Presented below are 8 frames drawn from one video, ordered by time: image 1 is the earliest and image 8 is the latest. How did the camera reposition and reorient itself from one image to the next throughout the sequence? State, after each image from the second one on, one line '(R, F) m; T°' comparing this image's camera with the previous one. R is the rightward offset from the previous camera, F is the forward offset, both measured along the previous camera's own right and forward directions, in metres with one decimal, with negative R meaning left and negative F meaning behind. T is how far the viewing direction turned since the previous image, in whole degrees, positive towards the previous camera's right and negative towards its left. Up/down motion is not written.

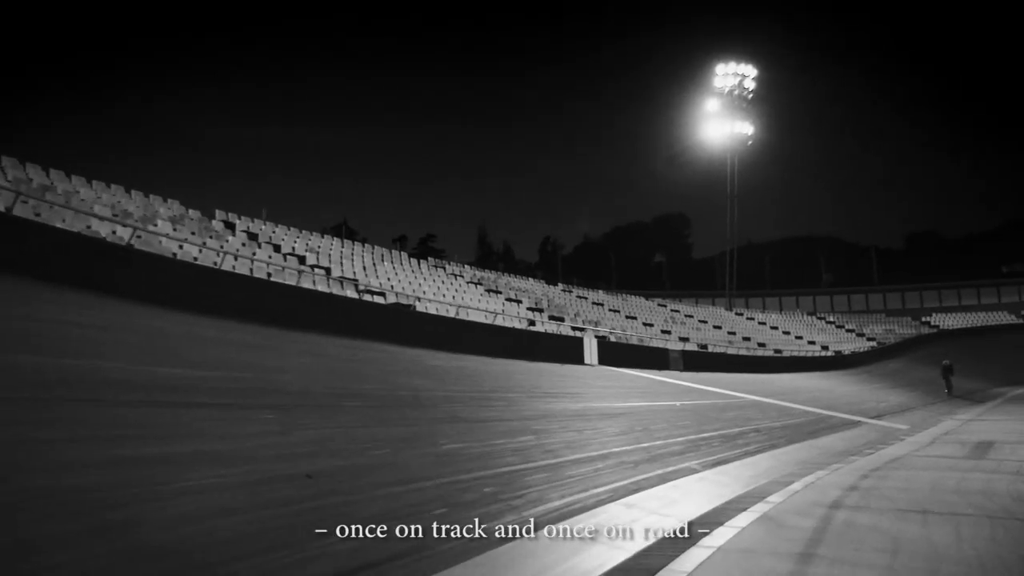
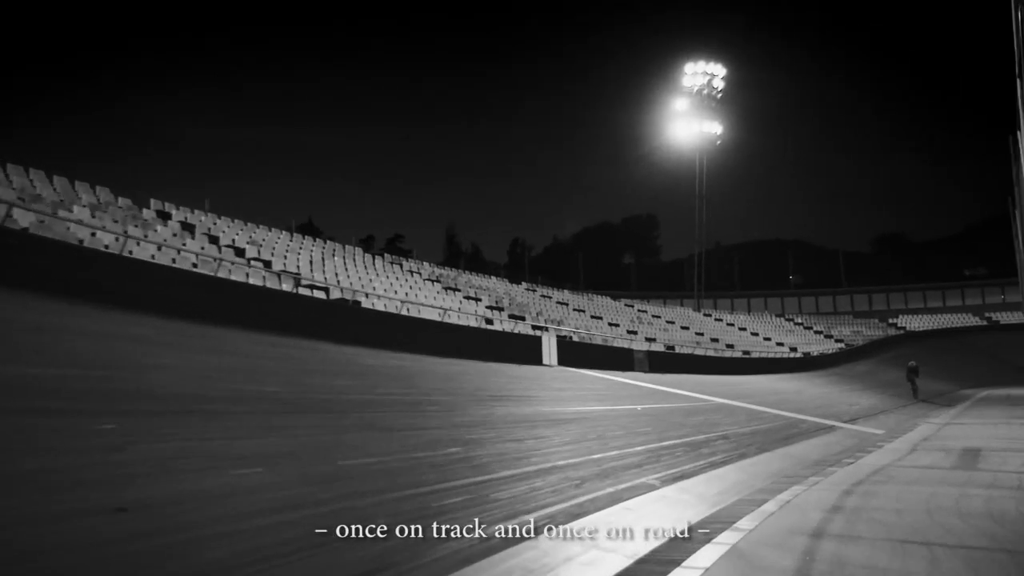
(+0.5, +1.2) m; +3°
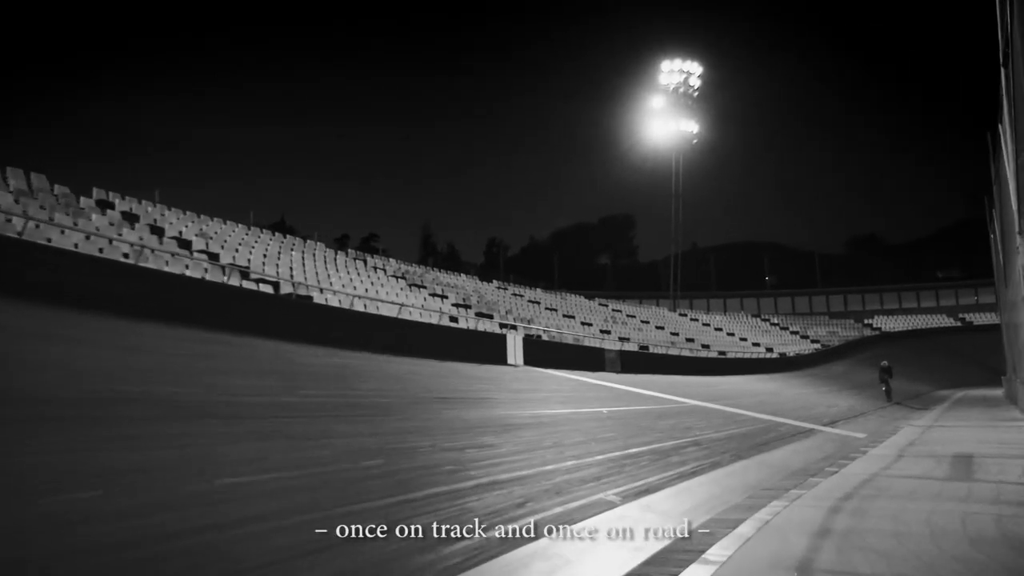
(+0.4, +0.9) m; +2°
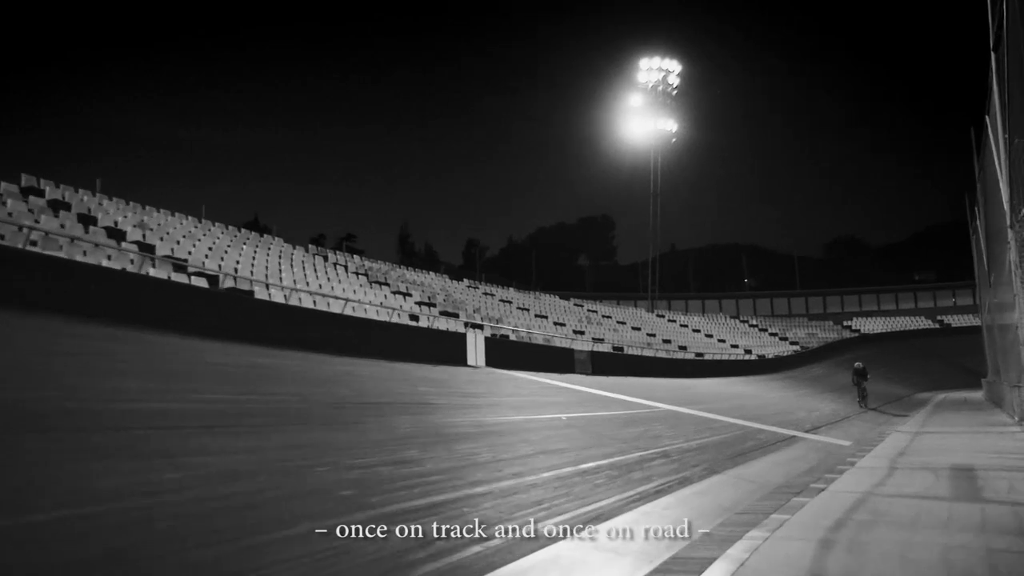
(+0.5, +1.1) m; +2°
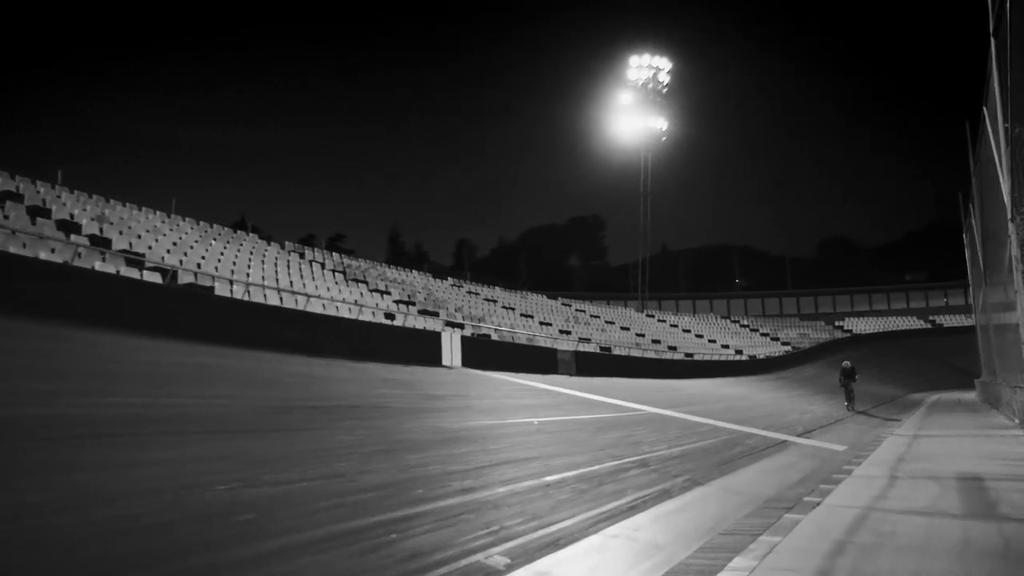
(+0.3, +0.7) m; +1°
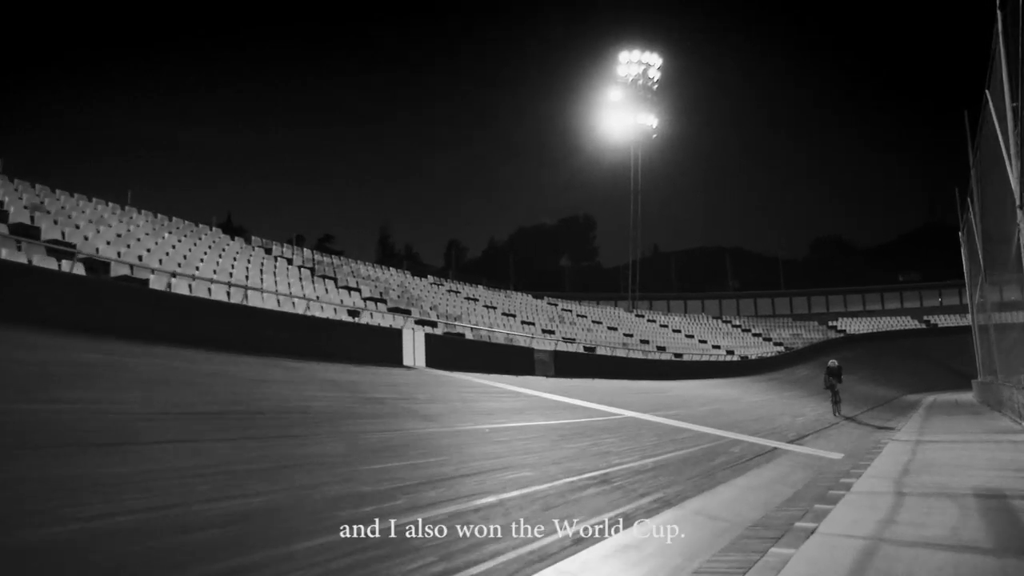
(+0.5, +1.0) m; +1°
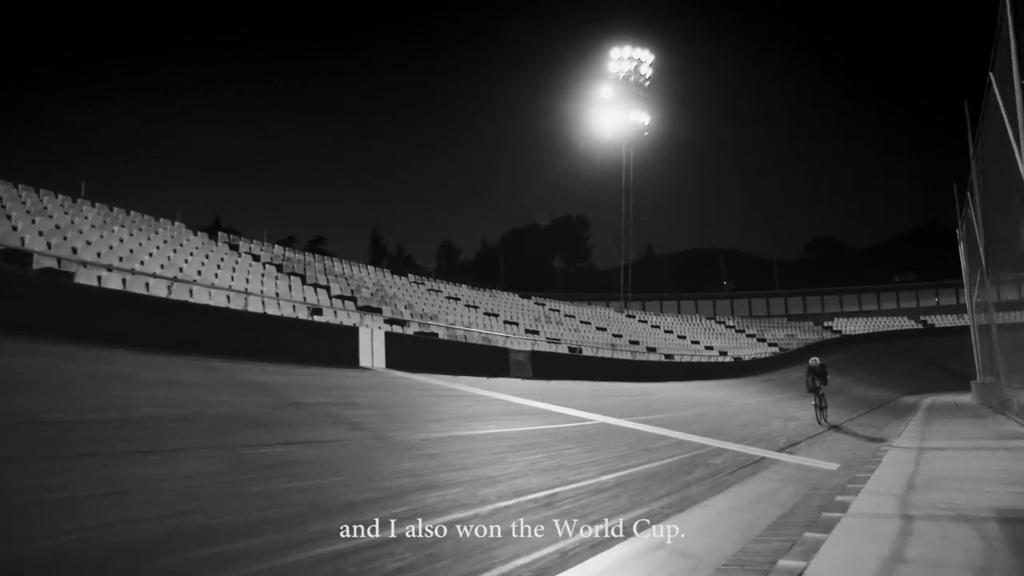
(+0.5, +0.9) m; 0°
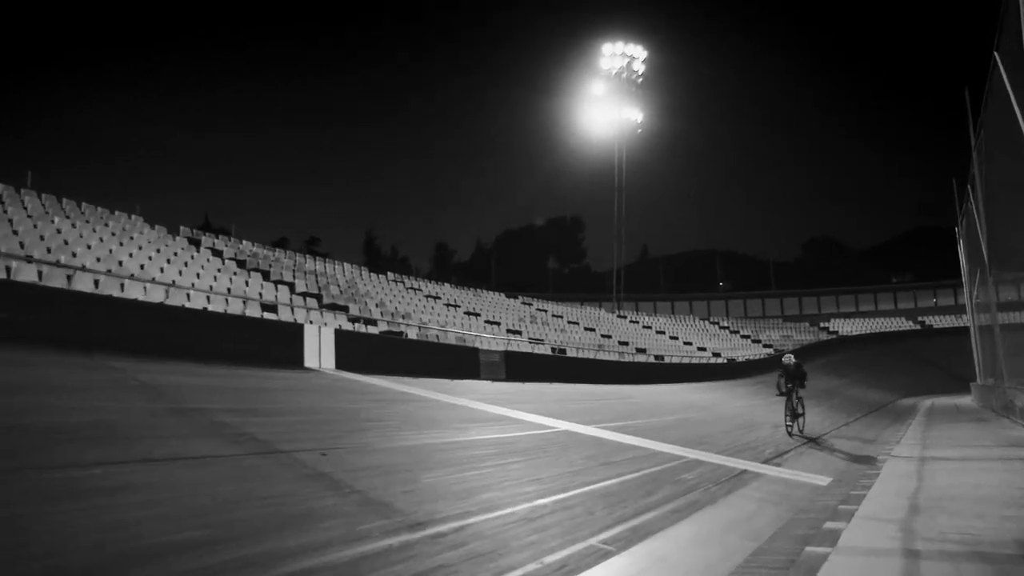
(+0.6, +1.0) m; 0°
